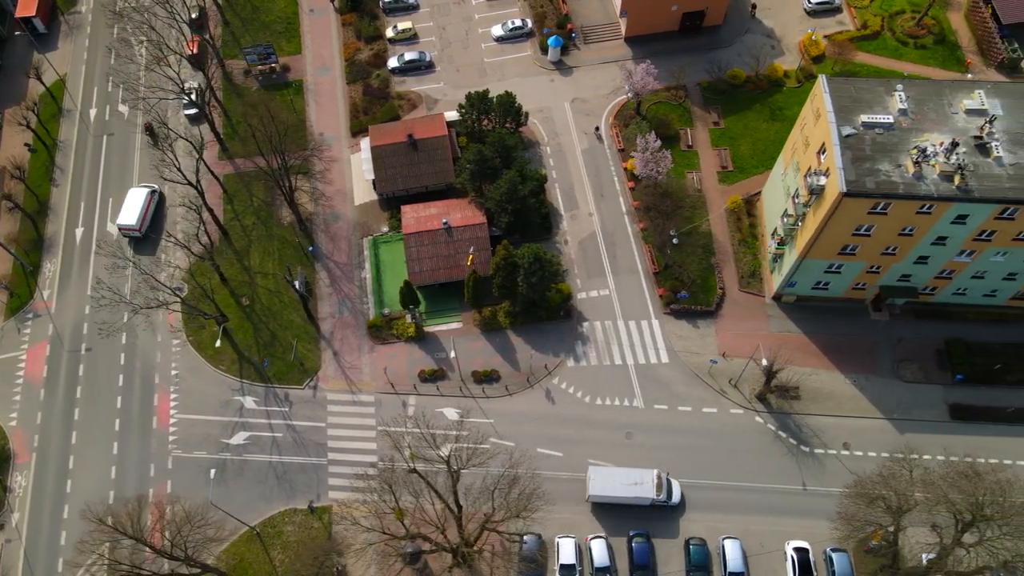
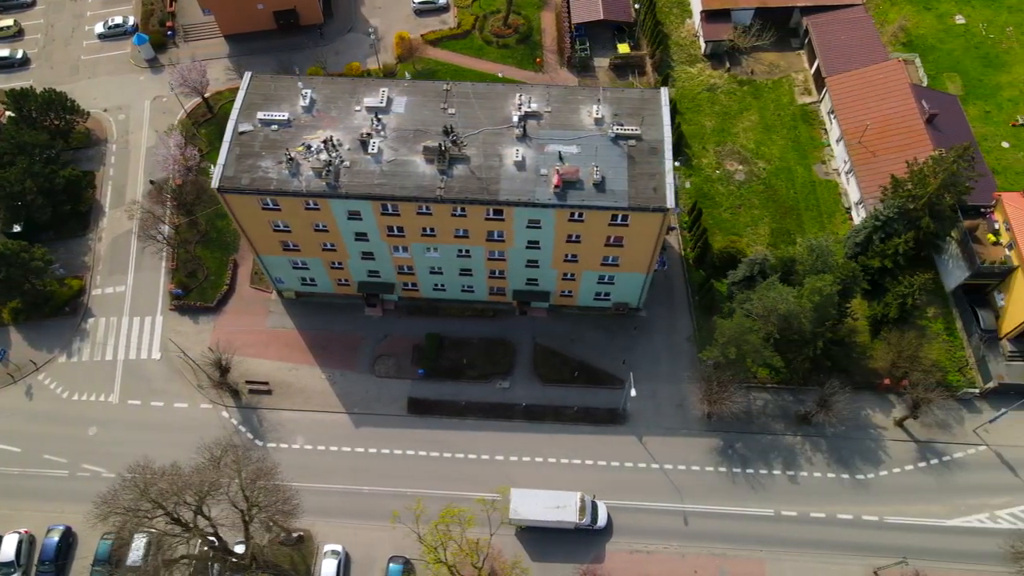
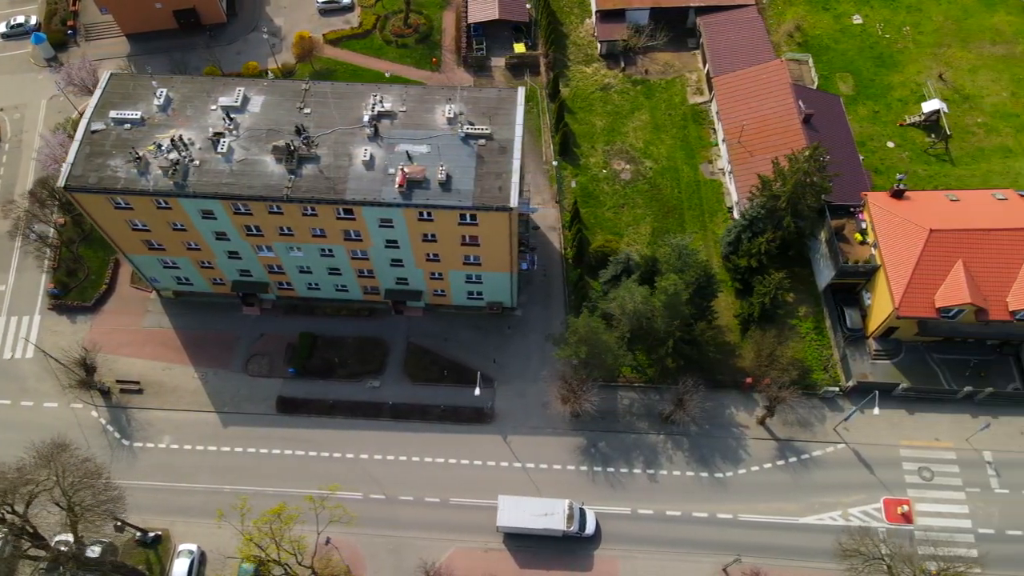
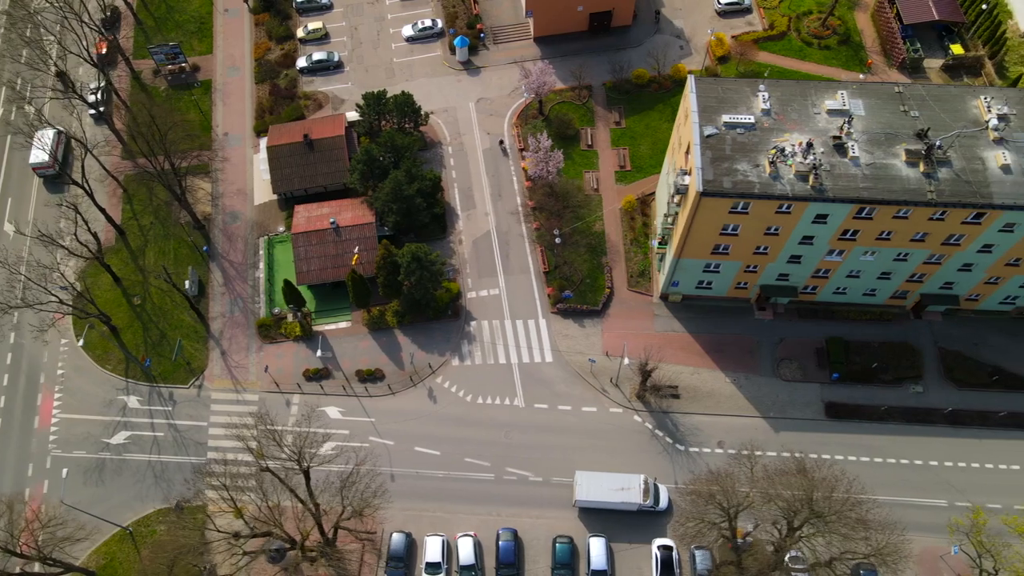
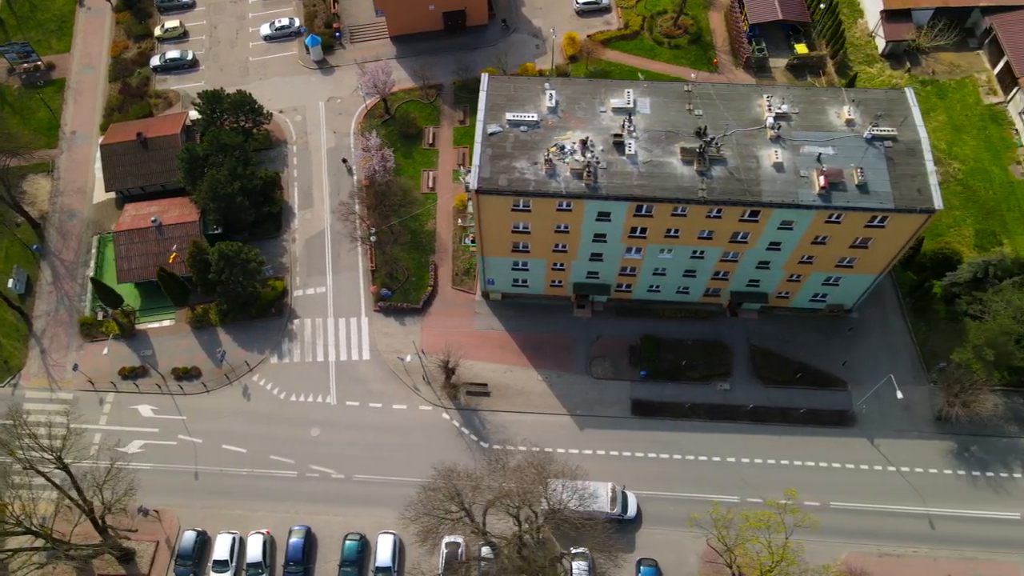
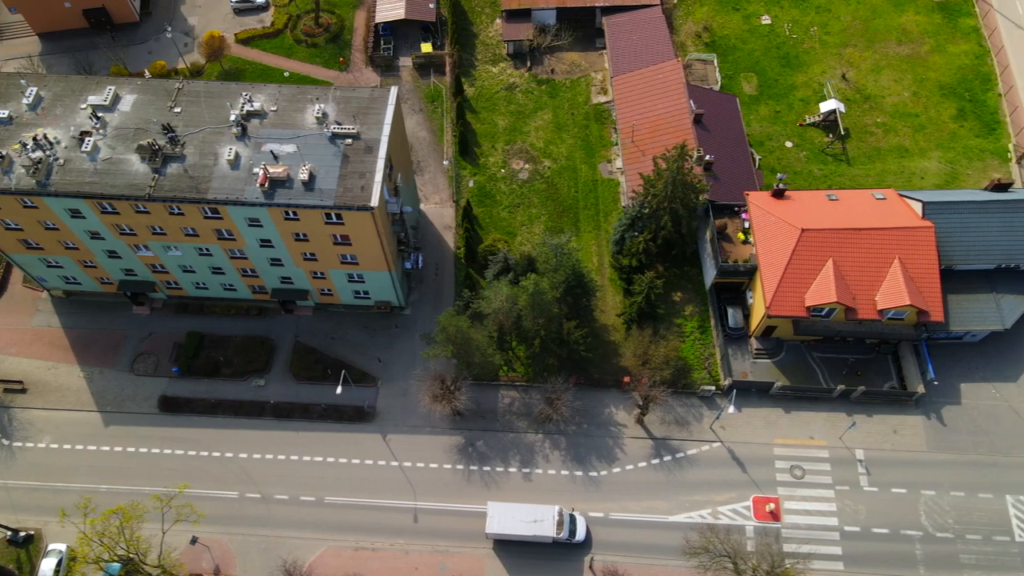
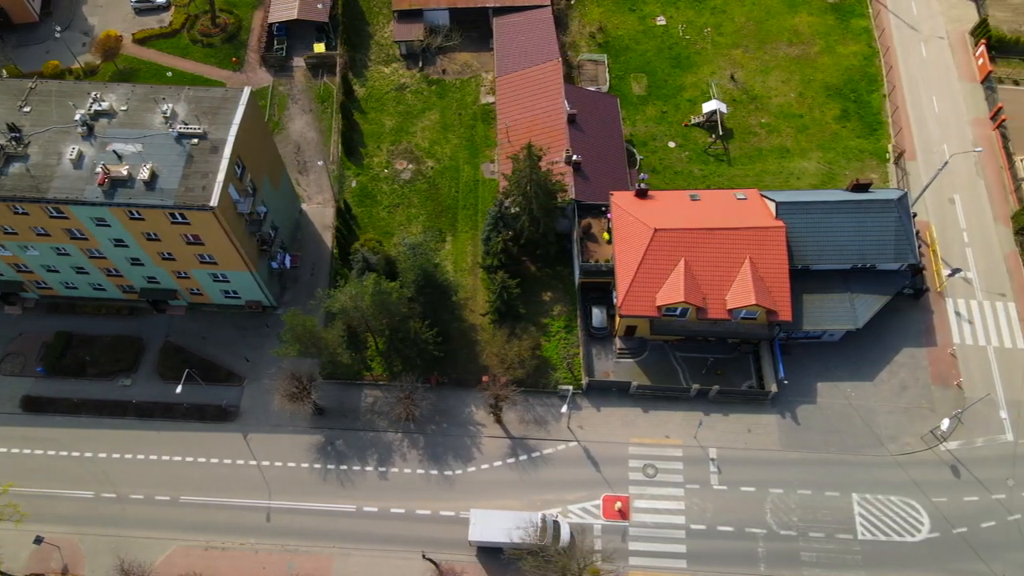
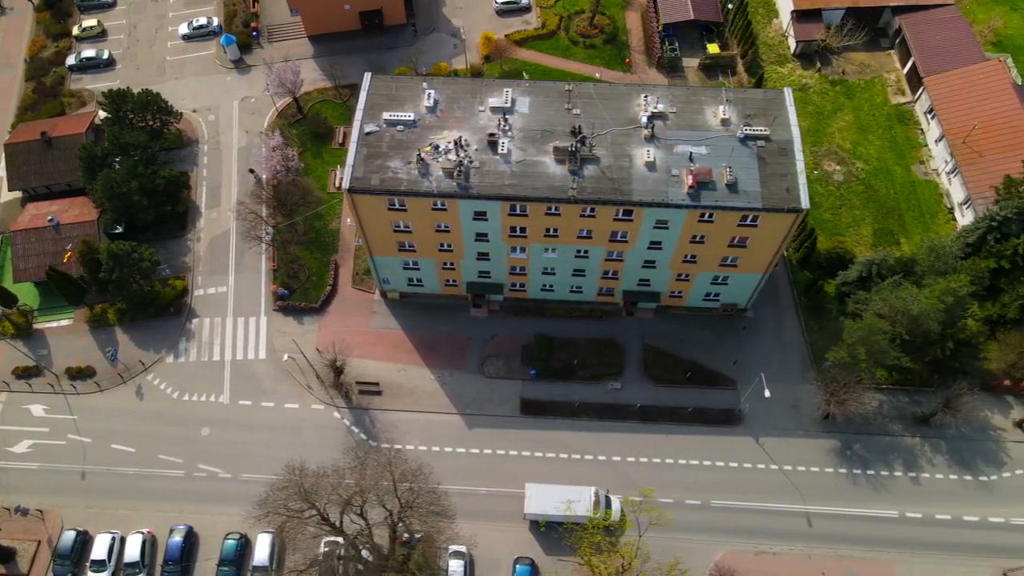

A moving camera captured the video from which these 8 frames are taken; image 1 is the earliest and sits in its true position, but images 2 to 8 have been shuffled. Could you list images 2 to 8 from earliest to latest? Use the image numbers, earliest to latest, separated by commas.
4, 5, 8, 2, 3, 6, 7
